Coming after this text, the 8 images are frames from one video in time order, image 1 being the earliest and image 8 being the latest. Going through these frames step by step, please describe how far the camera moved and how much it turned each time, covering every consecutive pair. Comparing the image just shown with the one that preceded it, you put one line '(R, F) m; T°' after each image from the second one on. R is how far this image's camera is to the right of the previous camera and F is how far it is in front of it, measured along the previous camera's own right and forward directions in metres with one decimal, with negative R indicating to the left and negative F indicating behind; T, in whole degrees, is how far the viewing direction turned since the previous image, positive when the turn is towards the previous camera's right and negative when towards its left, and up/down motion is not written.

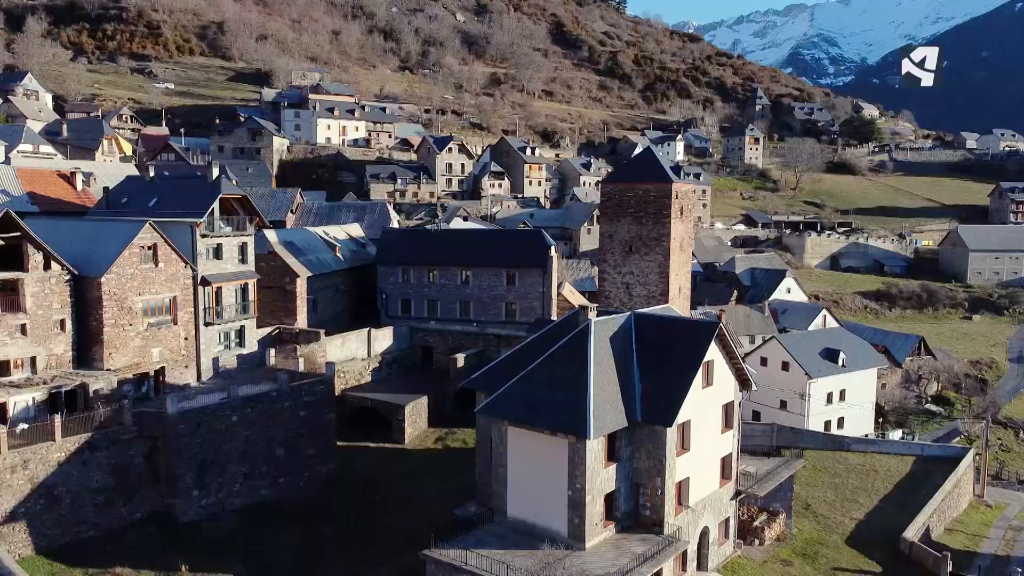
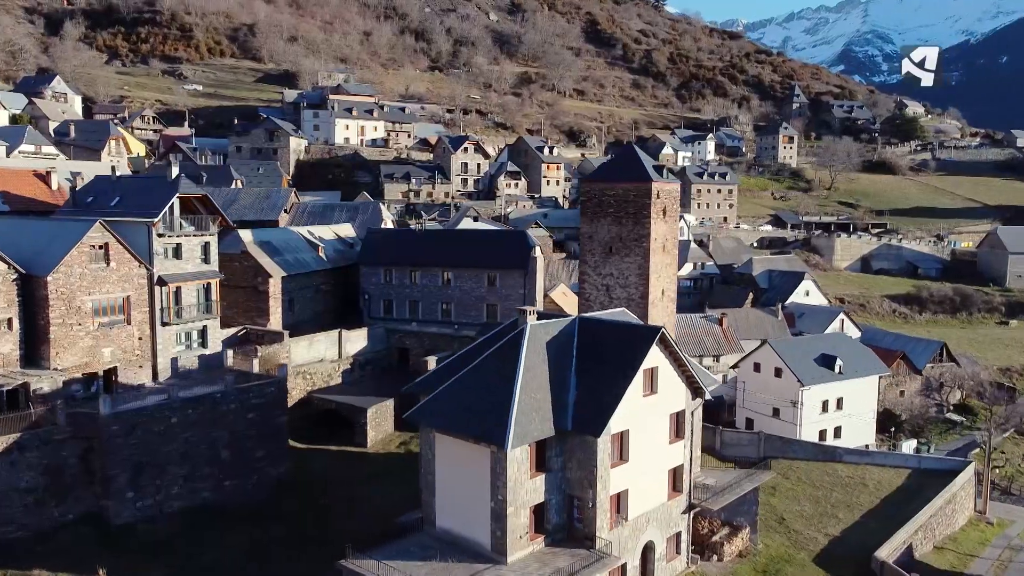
(+2.0, +0.6) m; -3°
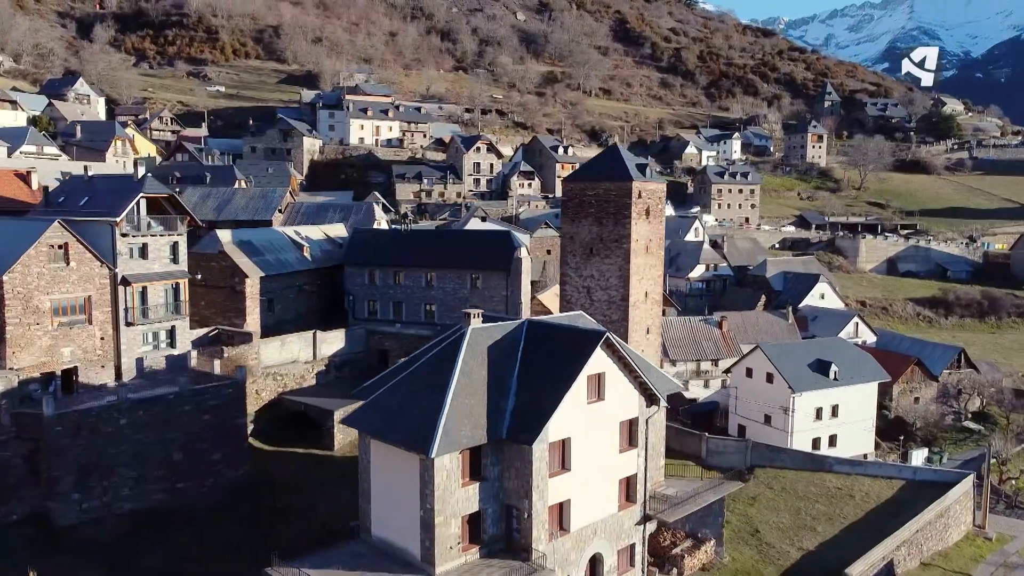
(+1.7, +0.5) m; -3°
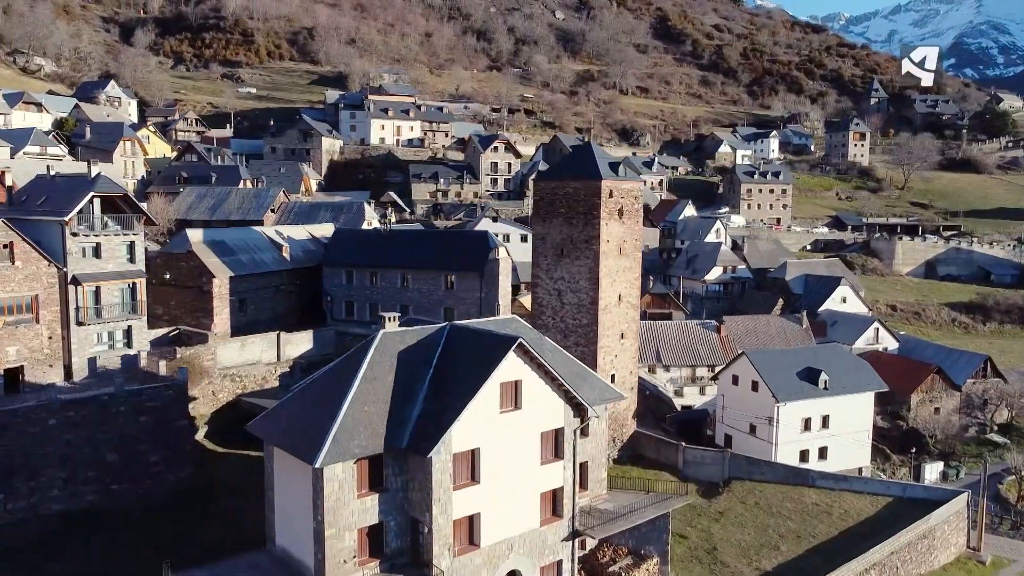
(+2.3, +0.7) m; -4°
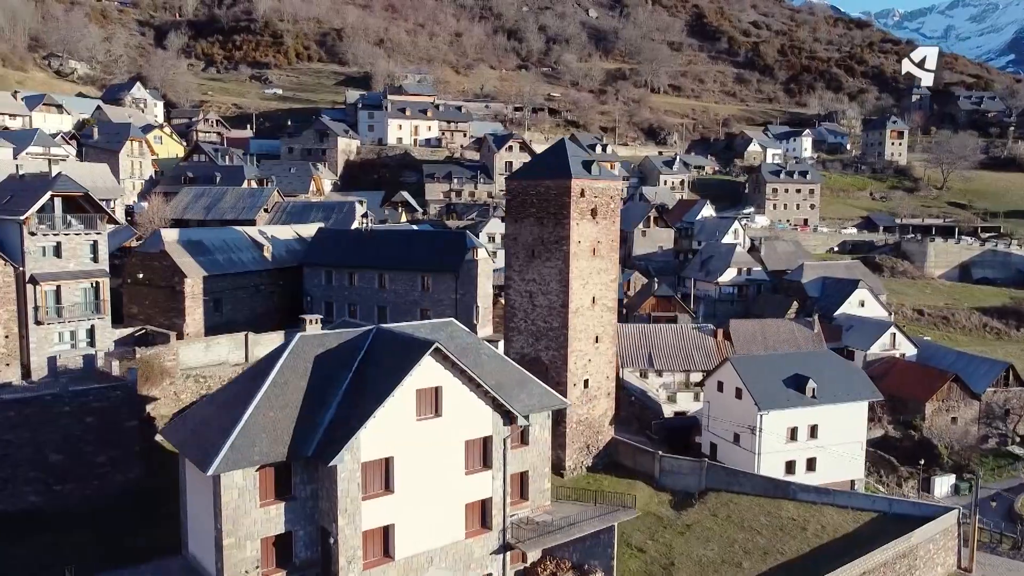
(+2.0, +0.6) m; -3°
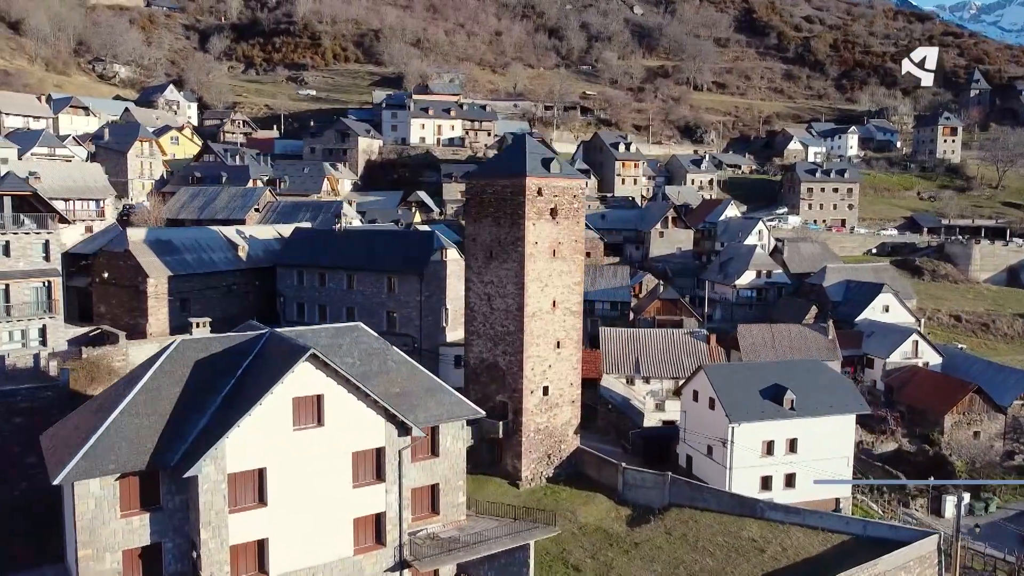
(+2.7, +0.9) m; -4°
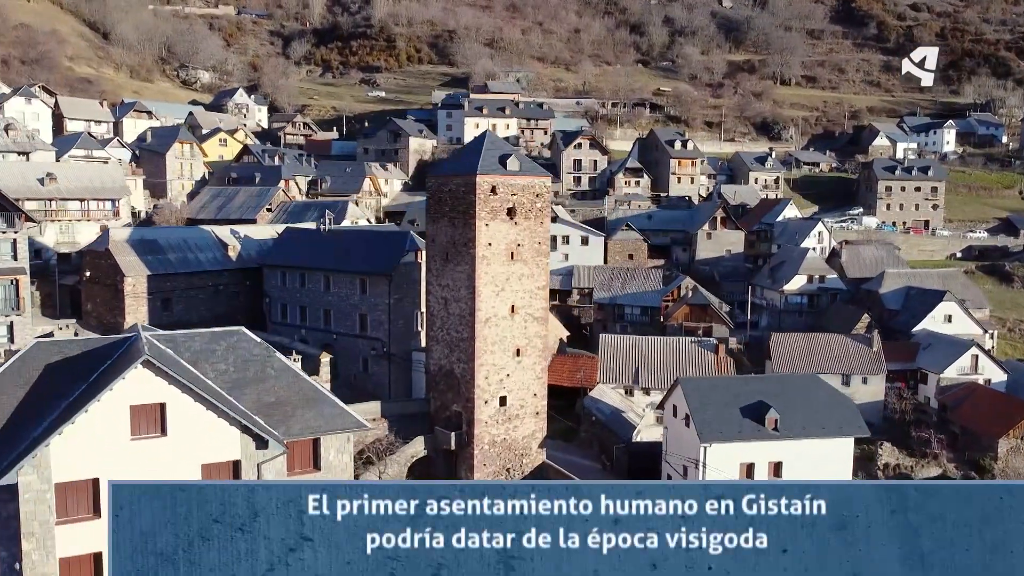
(+3.6, +1.4) m; -7°
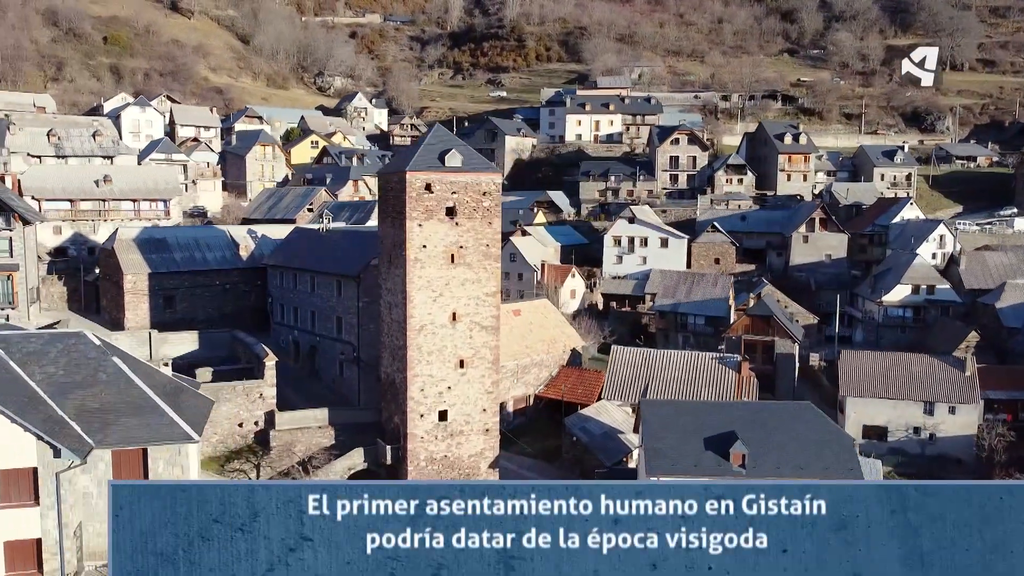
(+5.2, +2.2) m; -12°
